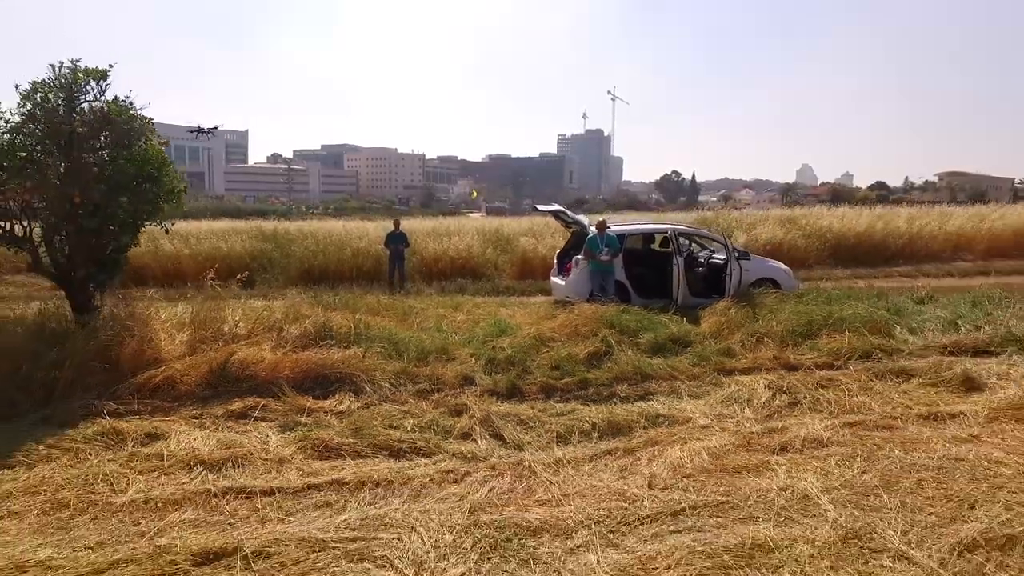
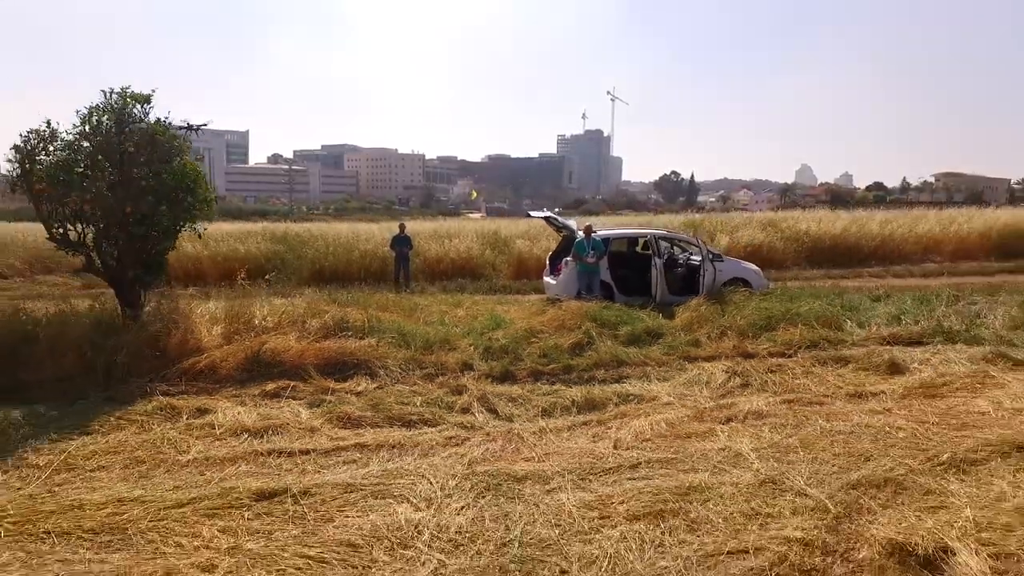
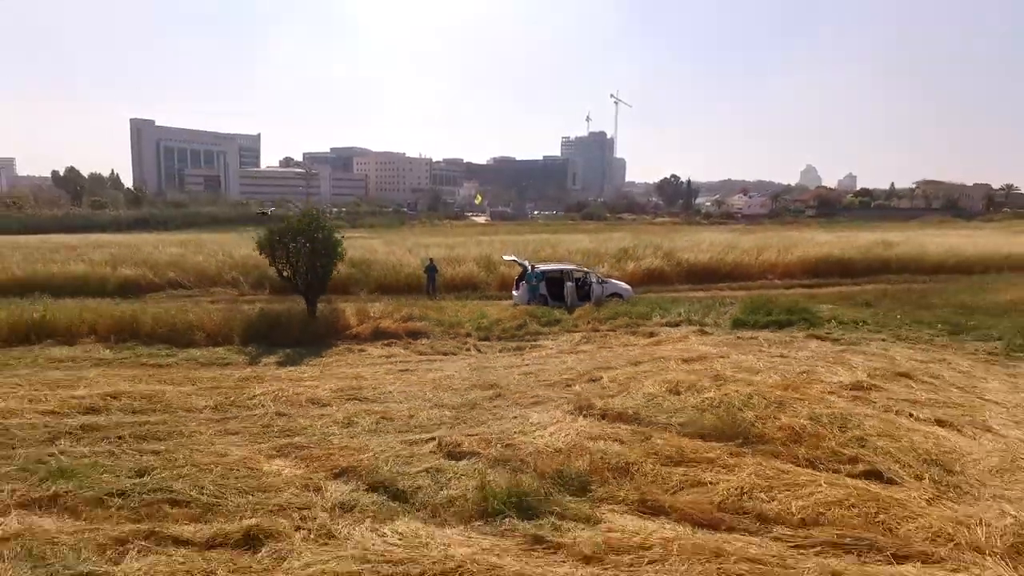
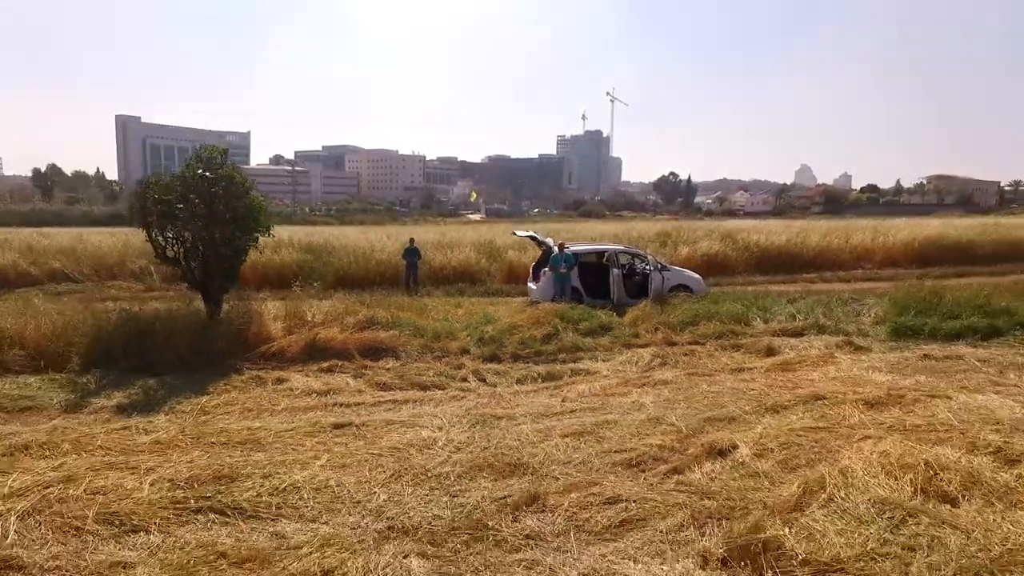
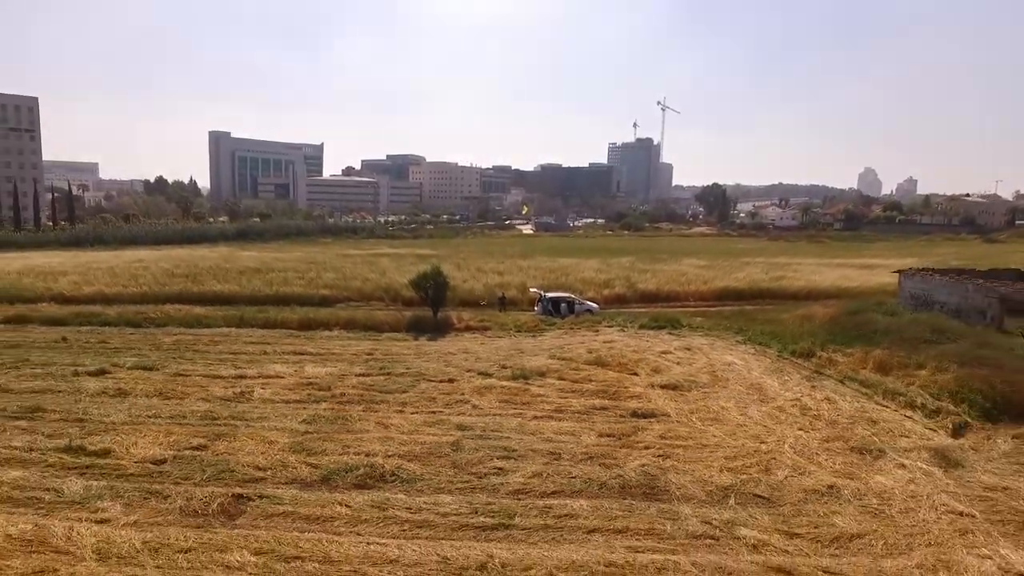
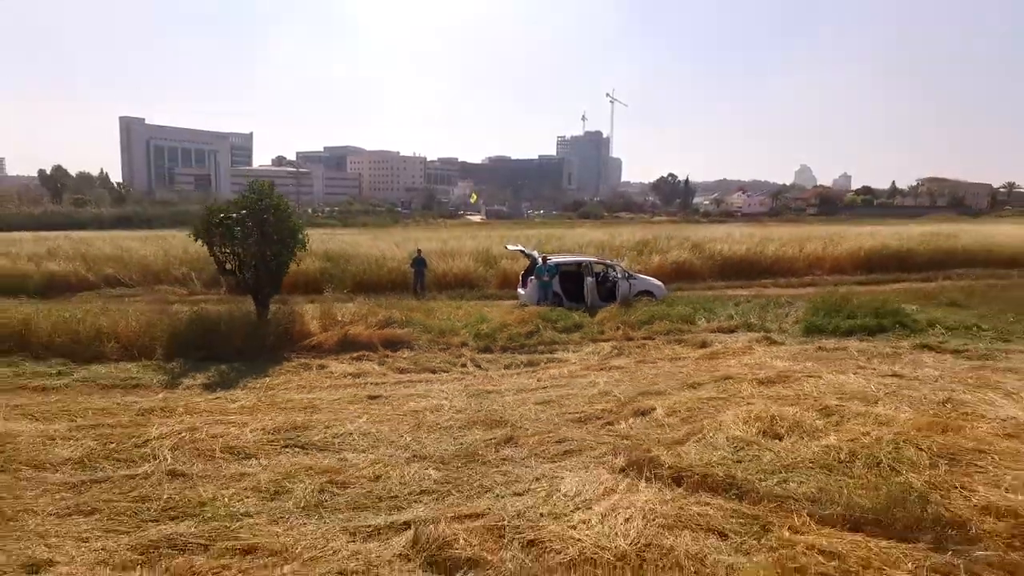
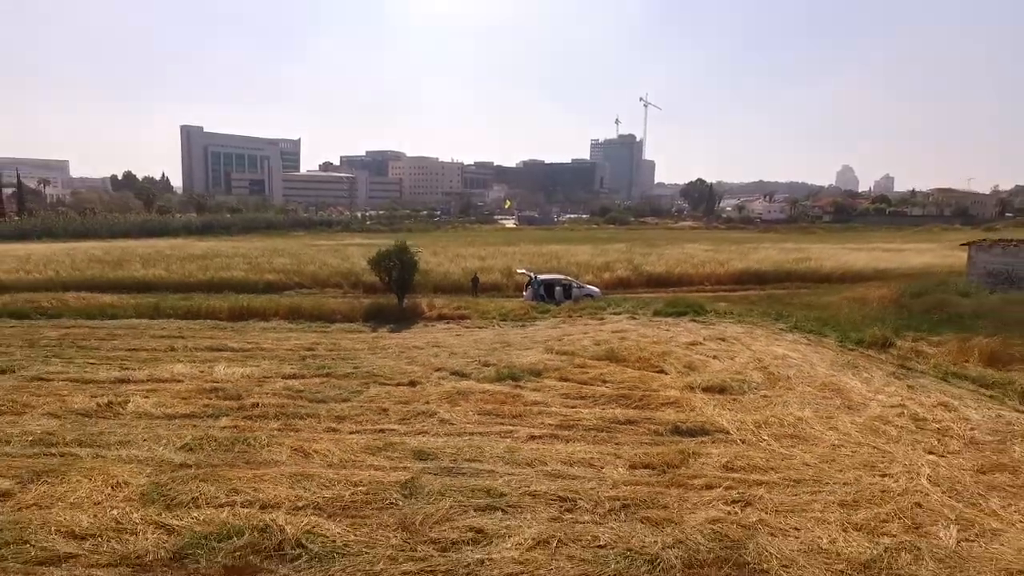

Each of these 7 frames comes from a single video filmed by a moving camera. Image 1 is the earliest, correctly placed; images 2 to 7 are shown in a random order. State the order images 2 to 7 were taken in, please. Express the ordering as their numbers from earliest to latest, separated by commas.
2, 4, 6, 3, 7, 5
